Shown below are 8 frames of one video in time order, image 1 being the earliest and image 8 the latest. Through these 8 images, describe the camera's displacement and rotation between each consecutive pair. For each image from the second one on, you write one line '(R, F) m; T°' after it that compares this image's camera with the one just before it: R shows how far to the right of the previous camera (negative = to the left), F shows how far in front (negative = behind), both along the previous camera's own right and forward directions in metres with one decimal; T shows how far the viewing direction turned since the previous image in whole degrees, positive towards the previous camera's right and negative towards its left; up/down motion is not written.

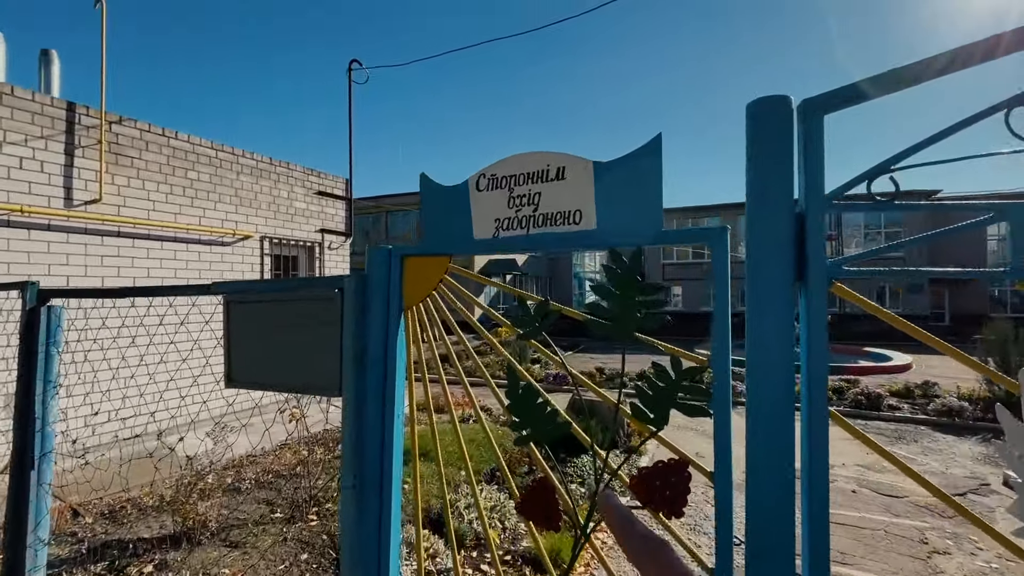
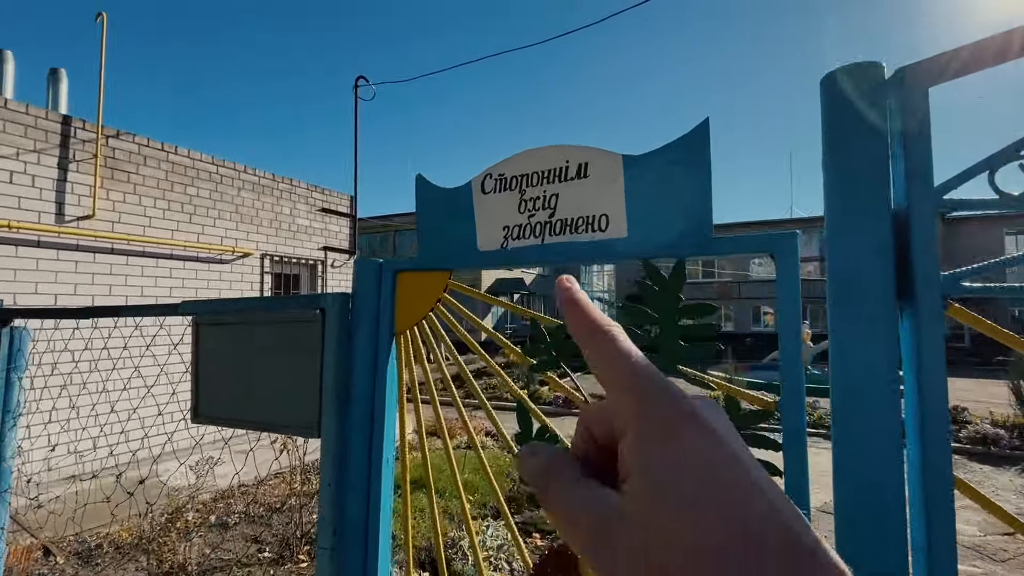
(0.0, +0.3) m; -1°
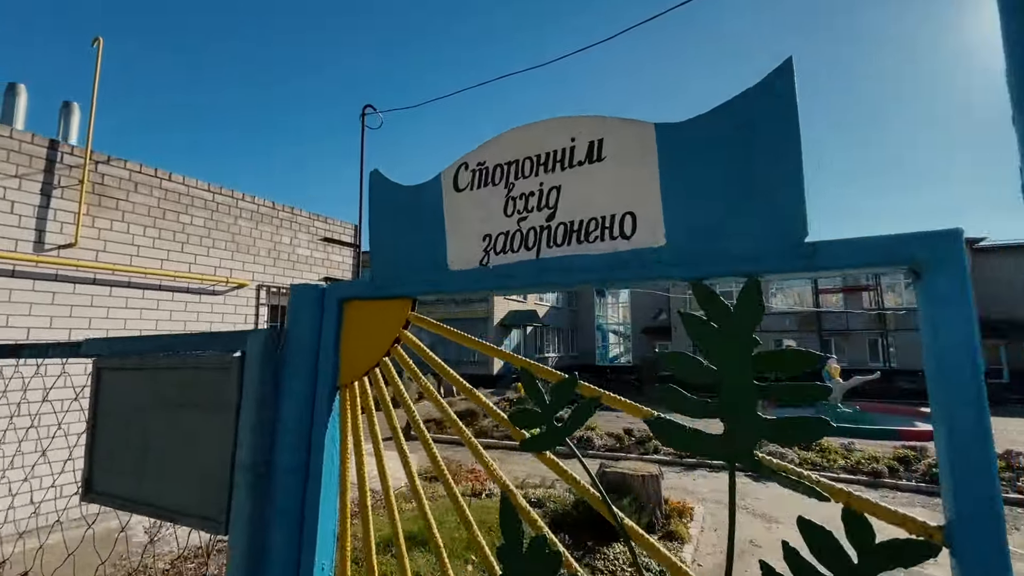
(+0.1, +0.5) m; -2°
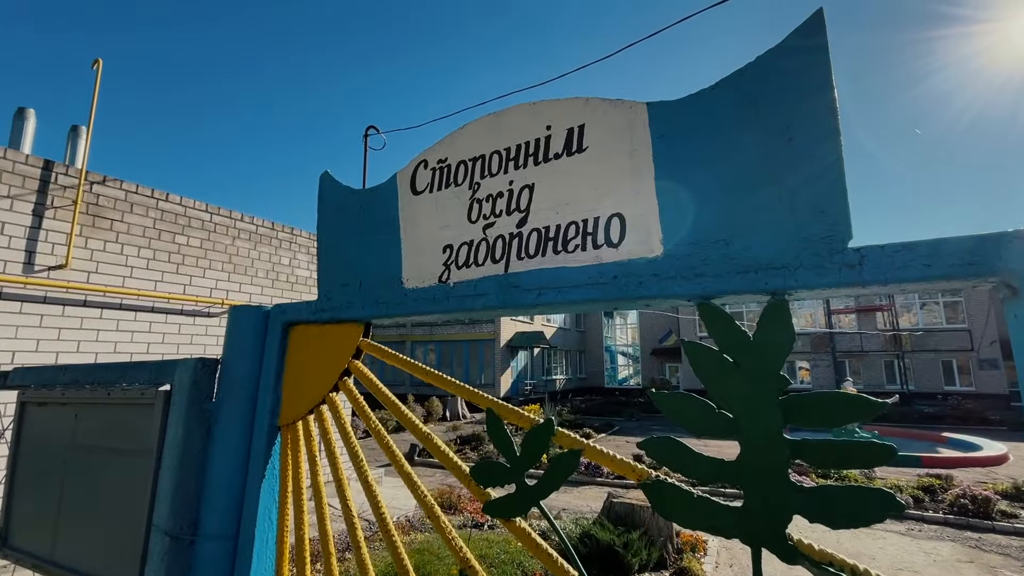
(+0.1, +0.2) m; -1°
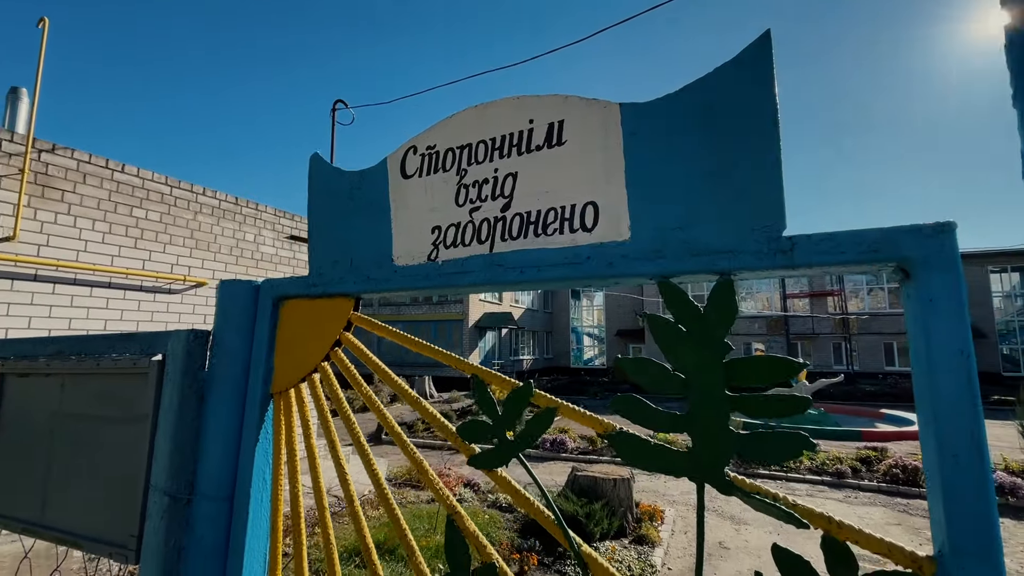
(0.0, -0.1) m; +4°
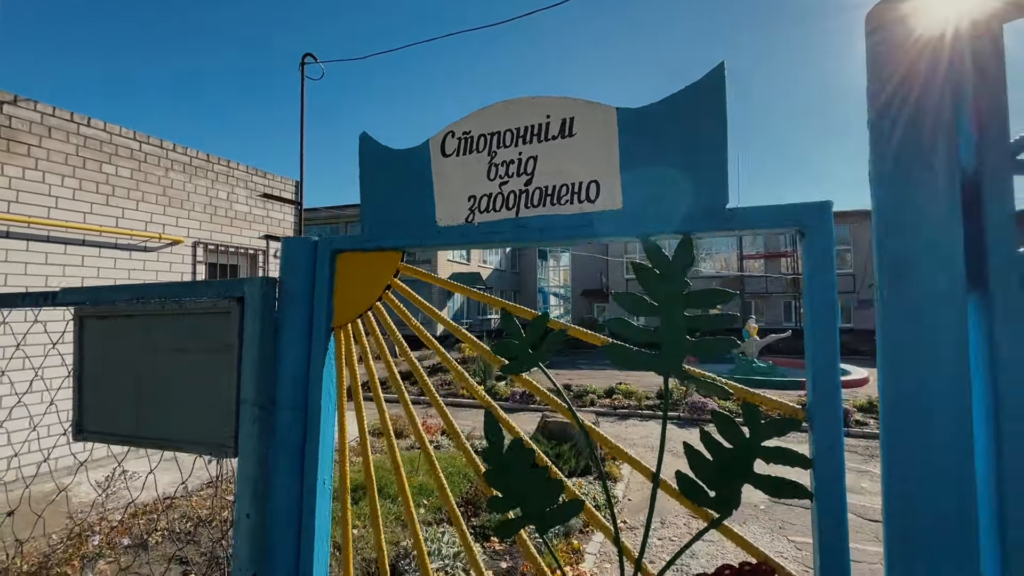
(-0.1, -0.3) m; +4°
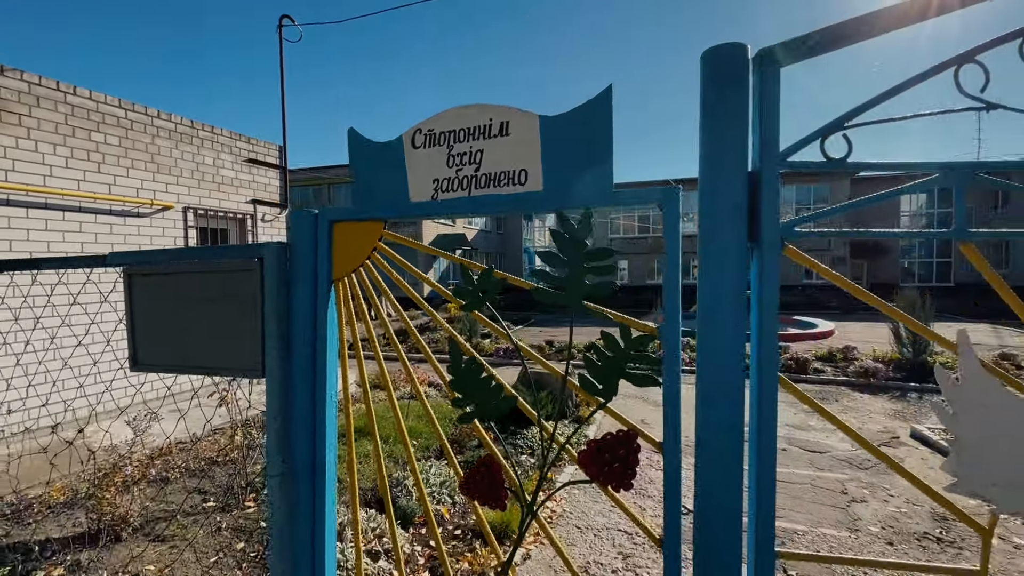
(+0.1, -0.5) m; +2°
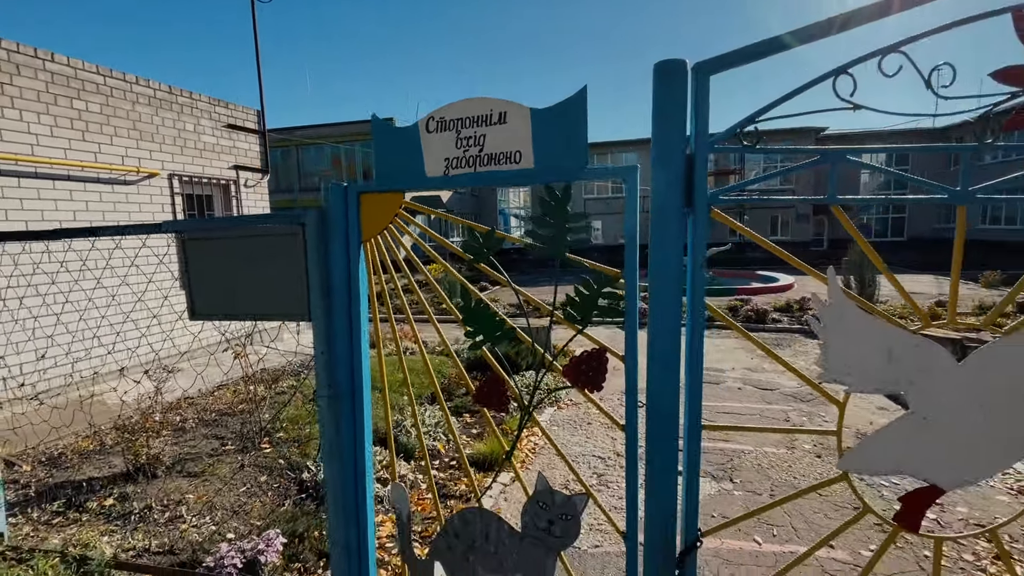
(-0.1, -0.5) m; +3°
